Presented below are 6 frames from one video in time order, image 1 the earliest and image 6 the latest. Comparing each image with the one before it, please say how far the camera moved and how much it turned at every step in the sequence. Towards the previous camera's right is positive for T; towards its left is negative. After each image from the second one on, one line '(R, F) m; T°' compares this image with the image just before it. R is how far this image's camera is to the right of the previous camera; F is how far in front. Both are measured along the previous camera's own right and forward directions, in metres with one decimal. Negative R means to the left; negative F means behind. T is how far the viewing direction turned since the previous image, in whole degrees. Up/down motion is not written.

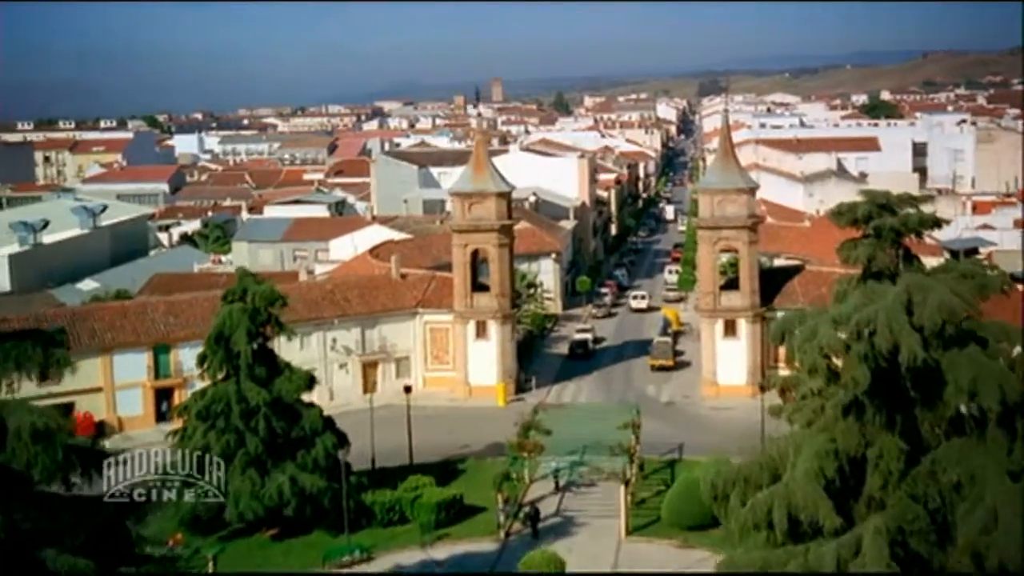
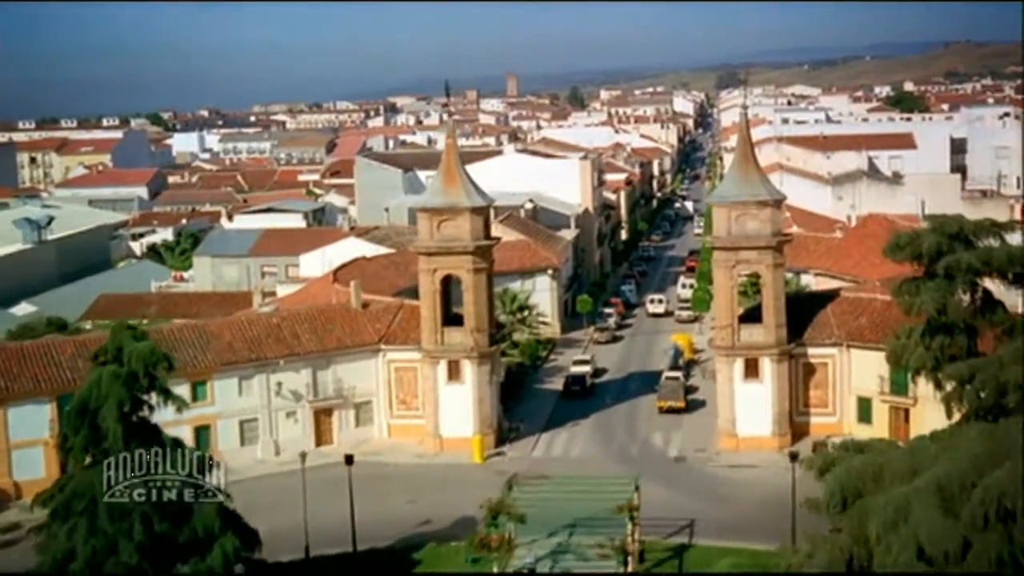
(+0.5, +5.7) m; -1°
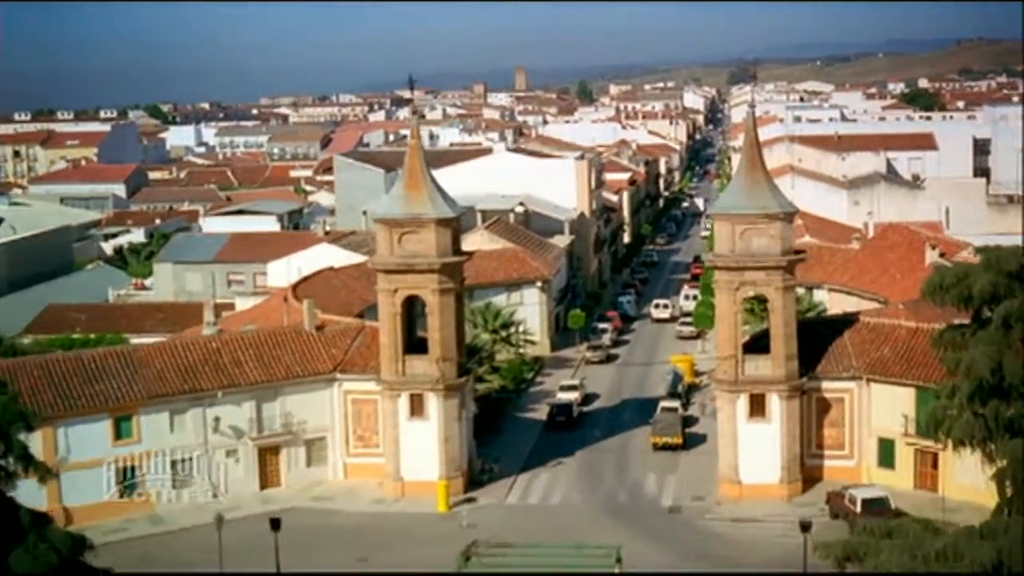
(+0.4, +3.7) m; 0°
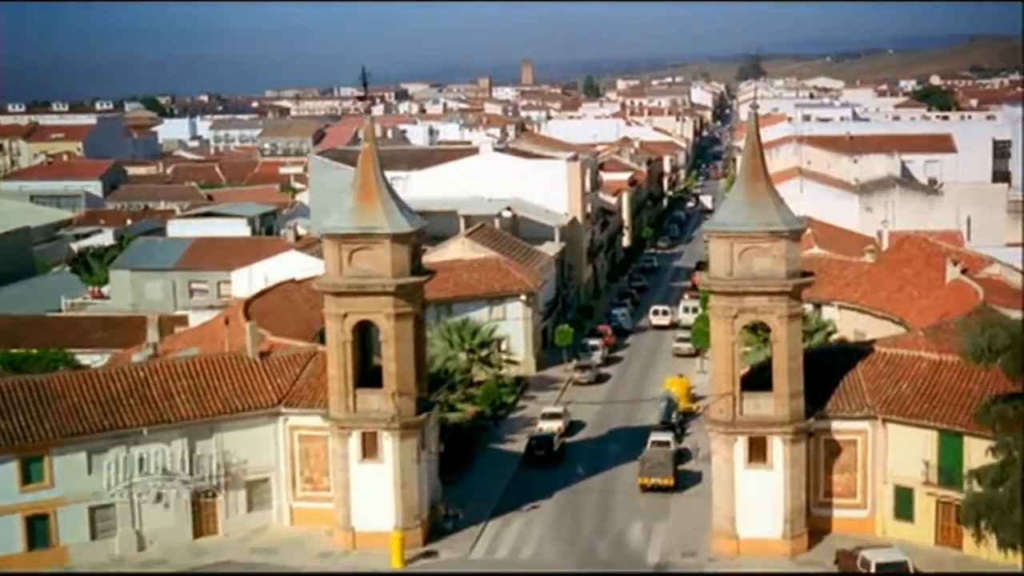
(+0.4, +3.1) m; 0°
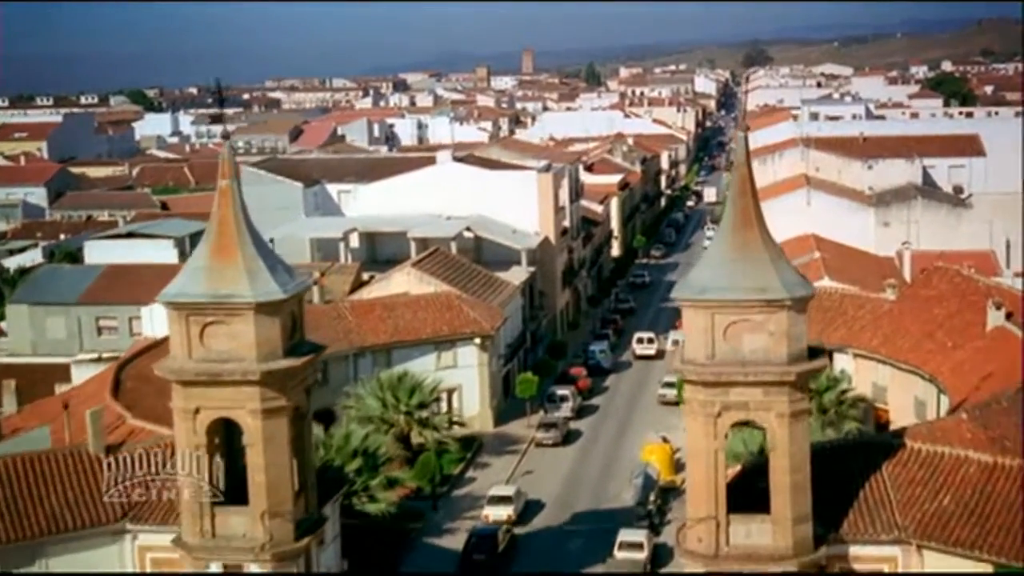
(+0.7, +5.6) m; 0°
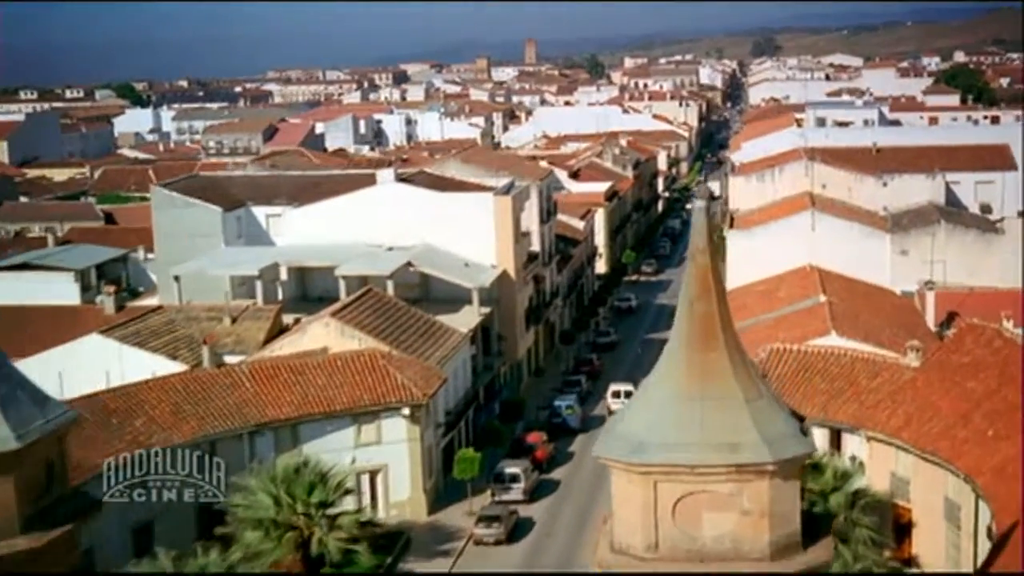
(+0.8, +5.4) m; 0°
